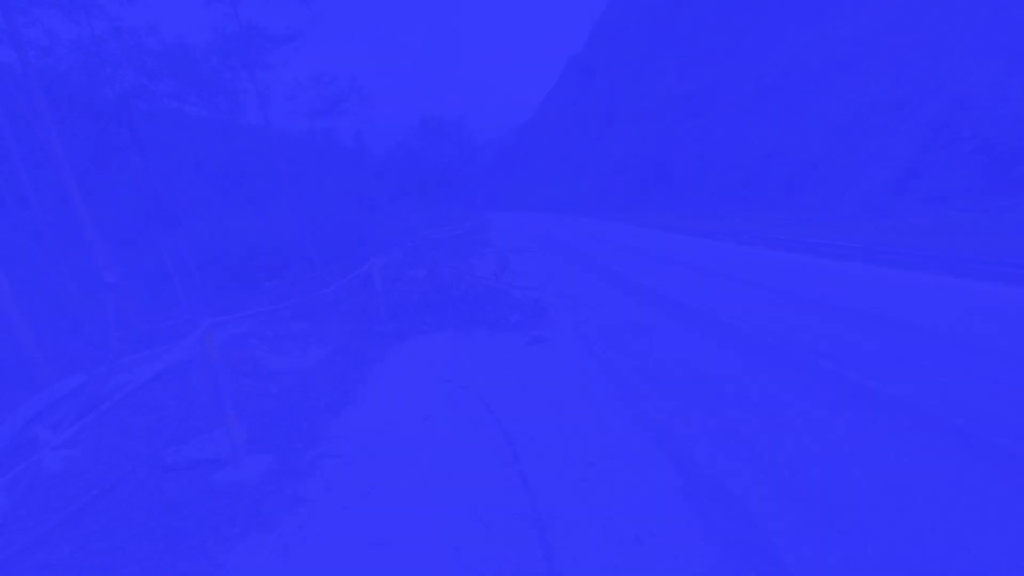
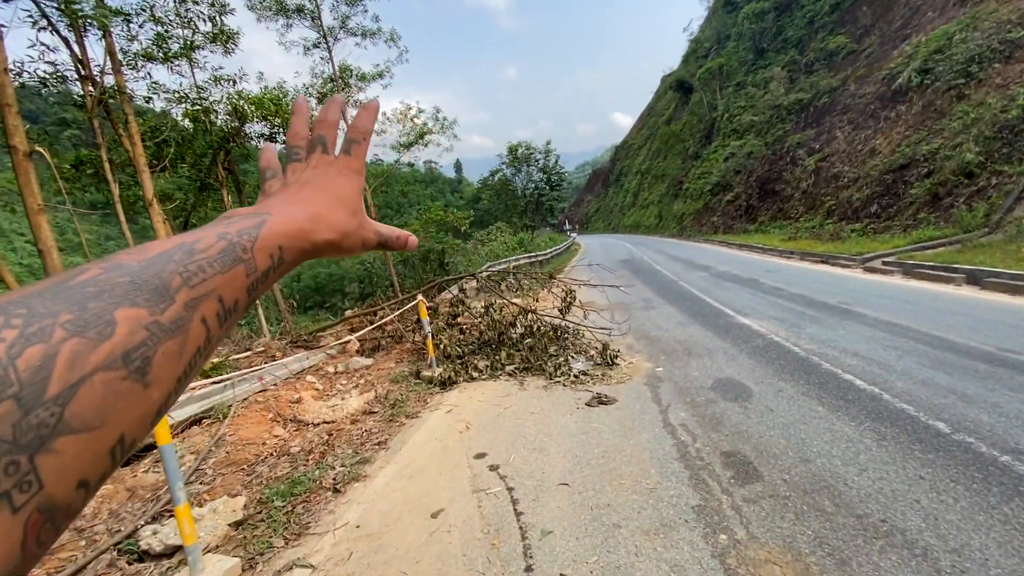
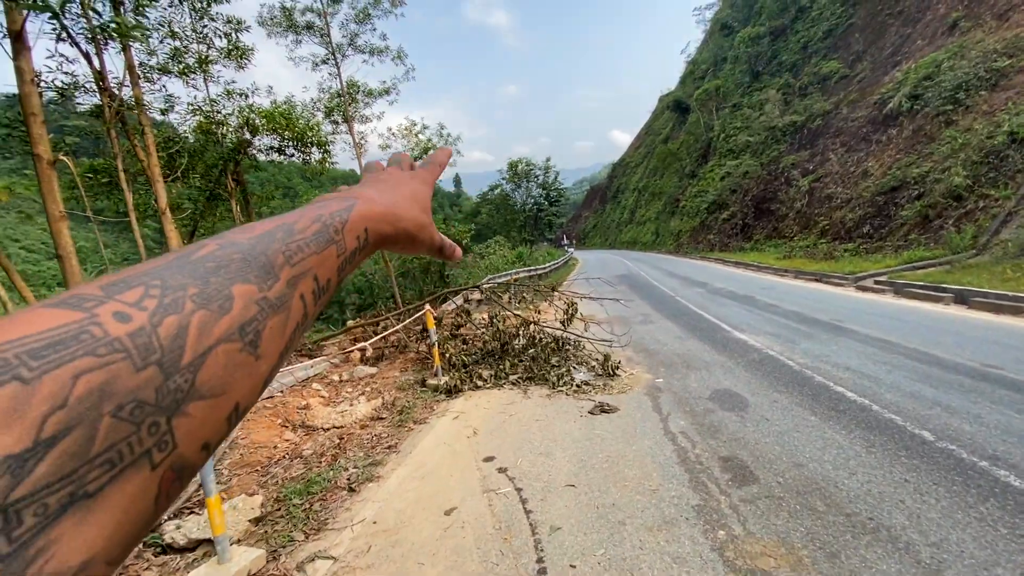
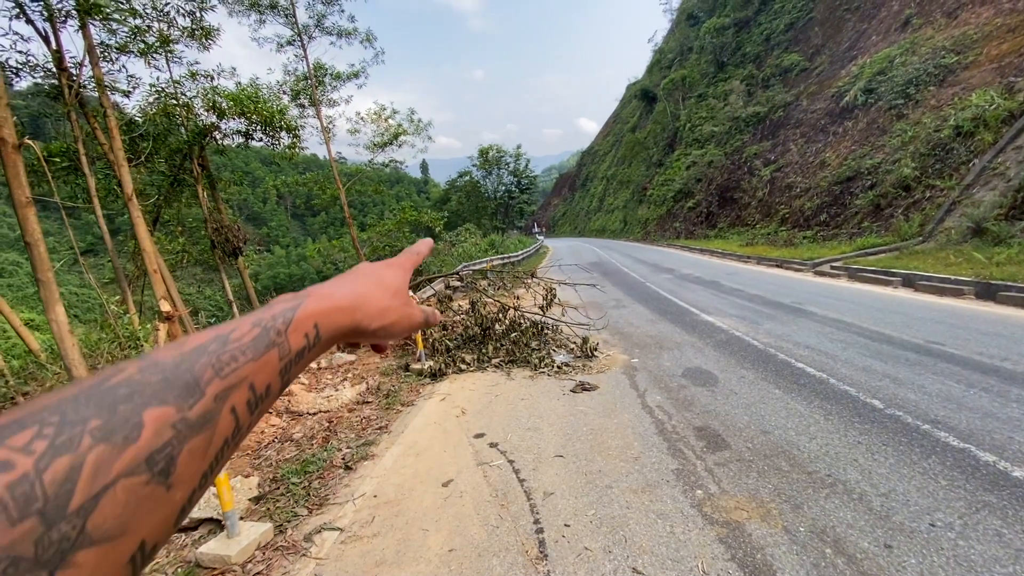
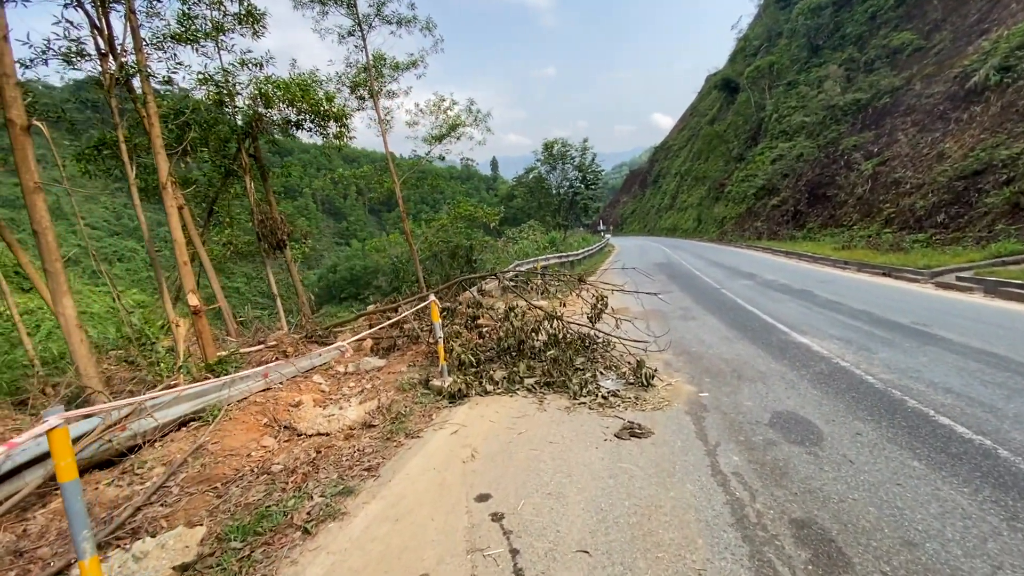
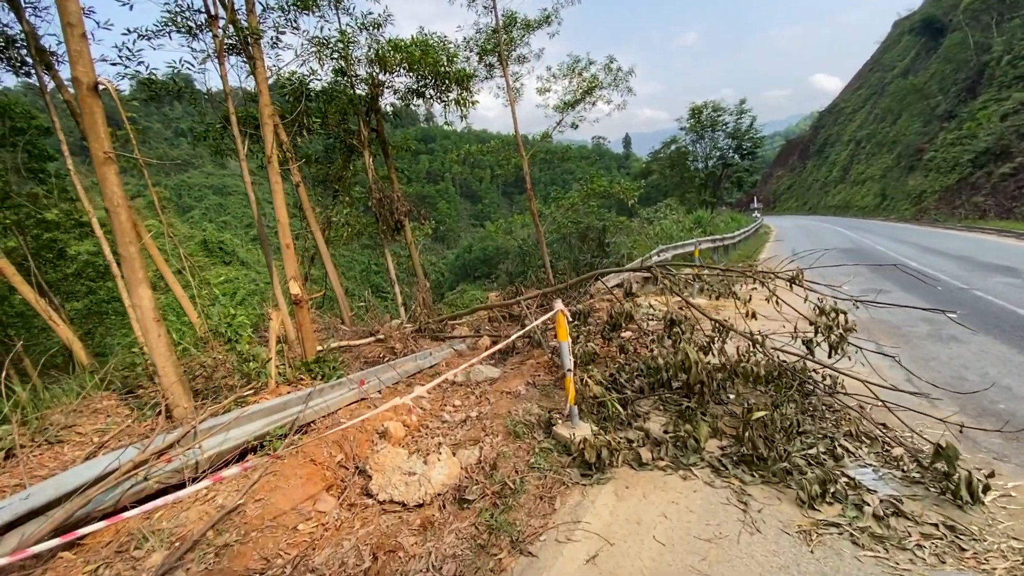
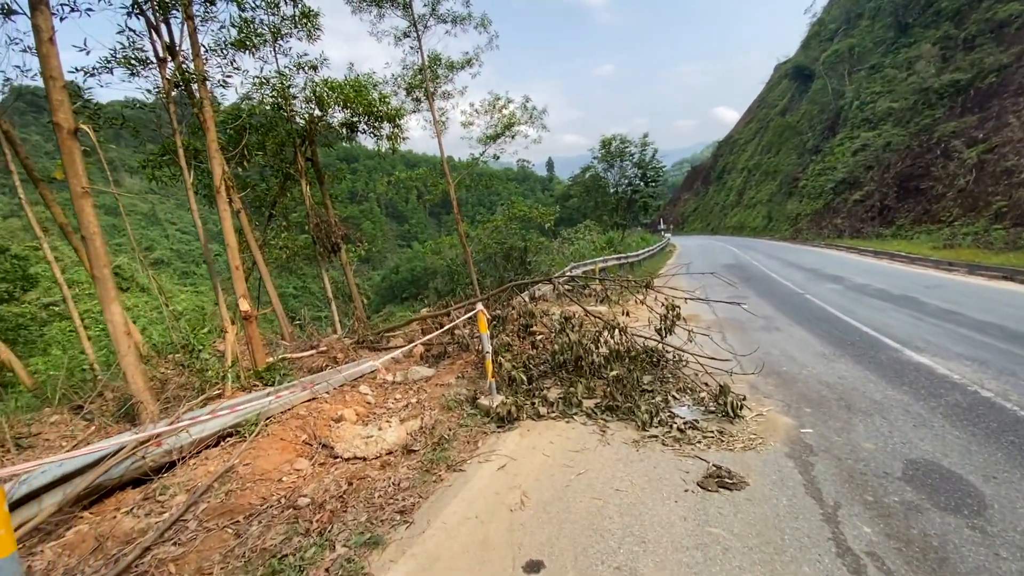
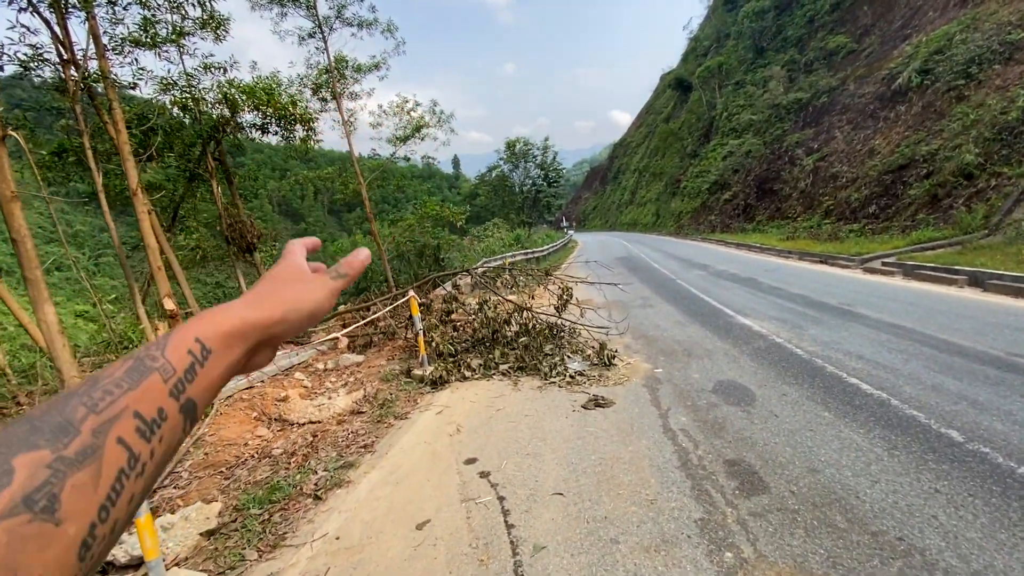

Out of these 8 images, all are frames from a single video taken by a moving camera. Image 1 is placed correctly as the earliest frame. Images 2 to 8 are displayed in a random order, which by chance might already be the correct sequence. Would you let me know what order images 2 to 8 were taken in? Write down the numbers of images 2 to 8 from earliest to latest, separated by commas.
4, 3, 2, 8, 5, 7, 6
